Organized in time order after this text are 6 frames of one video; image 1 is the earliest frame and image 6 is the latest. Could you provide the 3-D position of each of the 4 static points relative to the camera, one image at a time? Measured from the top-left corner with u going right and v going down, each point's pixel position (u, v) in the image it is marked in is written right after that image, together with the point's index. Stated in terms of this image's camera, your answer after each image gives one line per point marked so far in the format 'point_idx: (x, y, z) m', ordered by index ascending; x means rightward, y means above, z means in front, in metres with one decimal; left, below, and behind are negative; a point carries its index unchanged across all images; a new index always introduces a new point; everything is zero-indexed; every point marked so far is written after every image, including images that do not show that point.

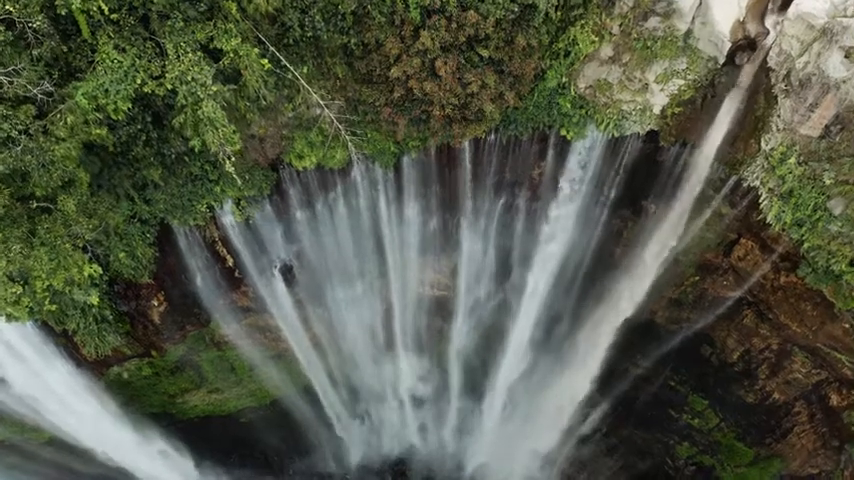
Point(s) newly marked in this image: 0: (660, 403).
0: (+3.1, -2.3, +9.8) m
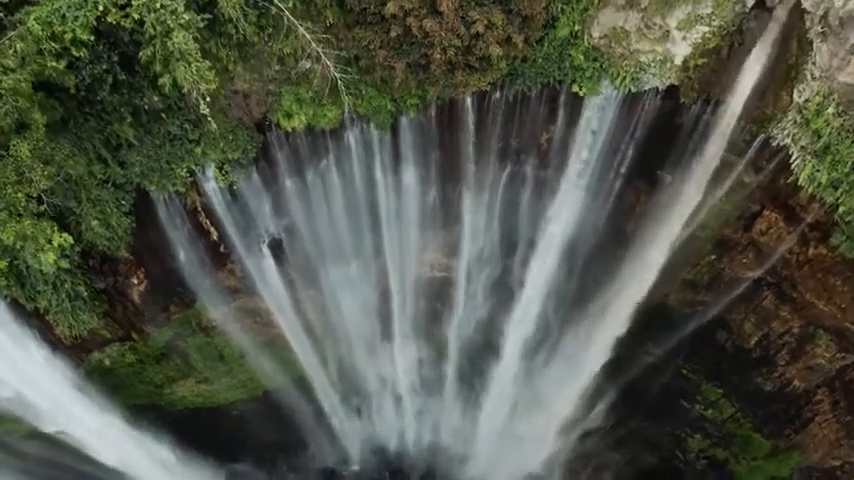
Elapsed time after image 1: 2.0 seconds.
0: (+3.1, -2.0, +9.3) m
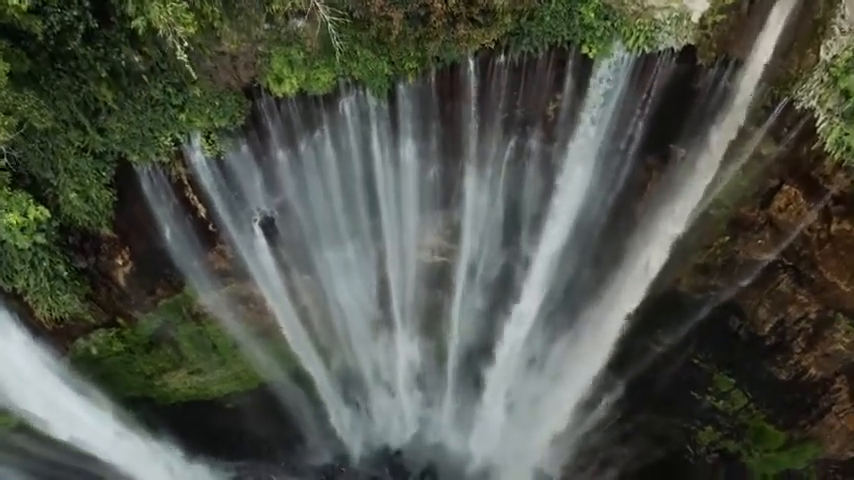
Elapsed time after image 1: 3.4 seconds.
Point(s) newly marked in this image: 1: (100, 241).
0: (+3.1, -1.8, +8.9) m
1: (-3.2, 0.0, +7.1) m
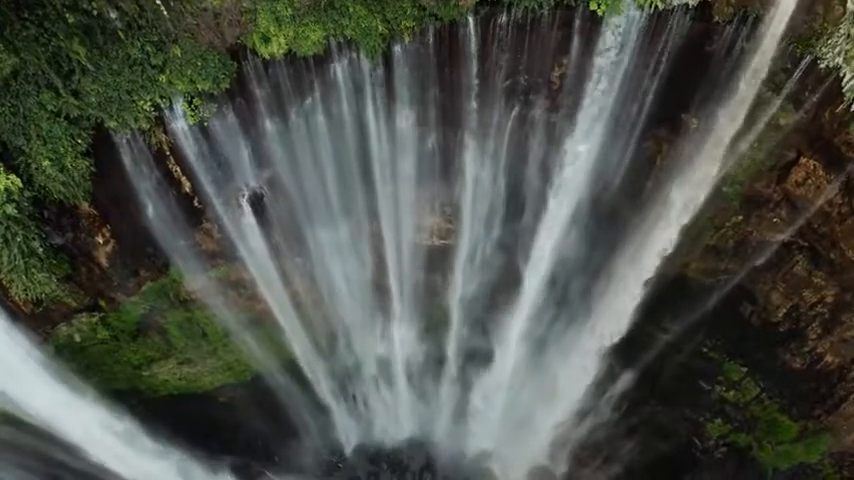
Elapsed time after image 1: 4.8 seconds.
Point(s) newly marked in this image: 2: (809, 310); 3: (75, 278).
0: (+3.1, -1.6, +8.5) m
1: (-3.2, +0.2, +6.8) m
2: (+3.9, -0.7, +7.4) m
3: (-3.4, -0.4, +7.1) m
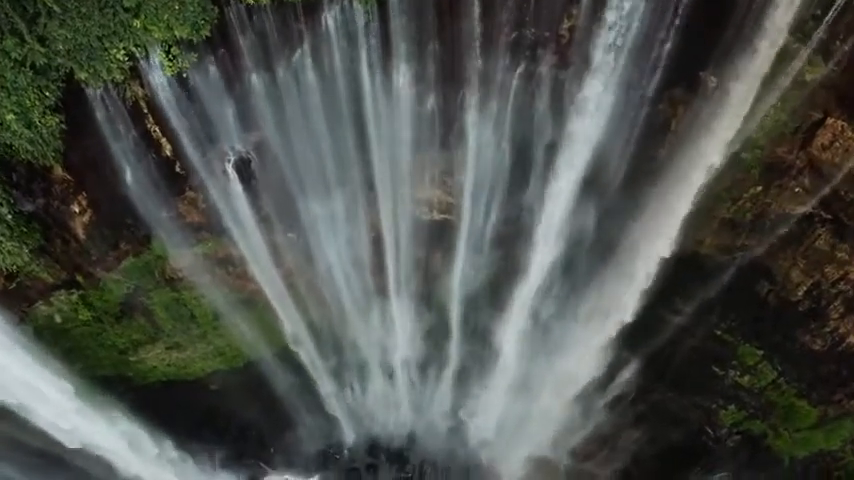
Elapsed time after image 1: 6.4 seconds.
0: (+3.1, -1.3, +8.0) m
1: (-3.2, +0.5, +6.3) m
2: (+3.9, -0.4, +6.9) m
3: (-3.4, -0.1, +6.7) m
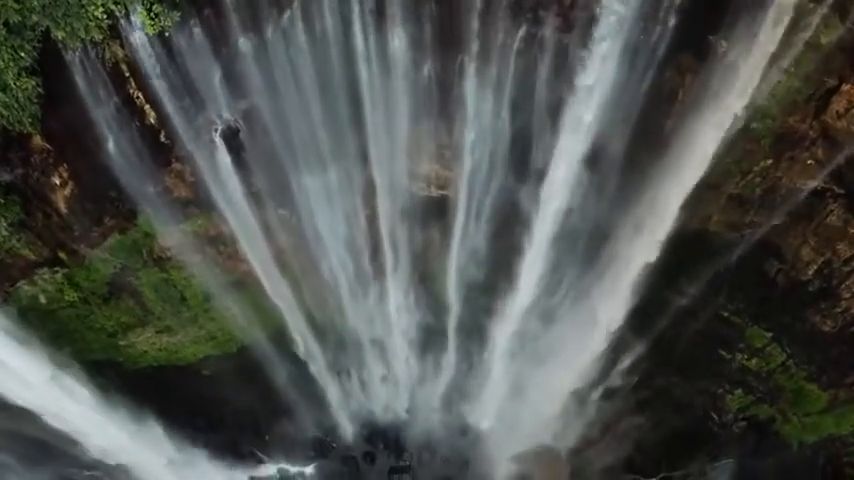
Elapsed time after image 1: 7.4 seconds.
0: (+3.0, -1.0, +7.7) m
1: (-3.3, +0.7, +6.0) m
2: (+3.8, -0.2, +6.7) m
3: (-3.5, +0.1, +6.4) m
